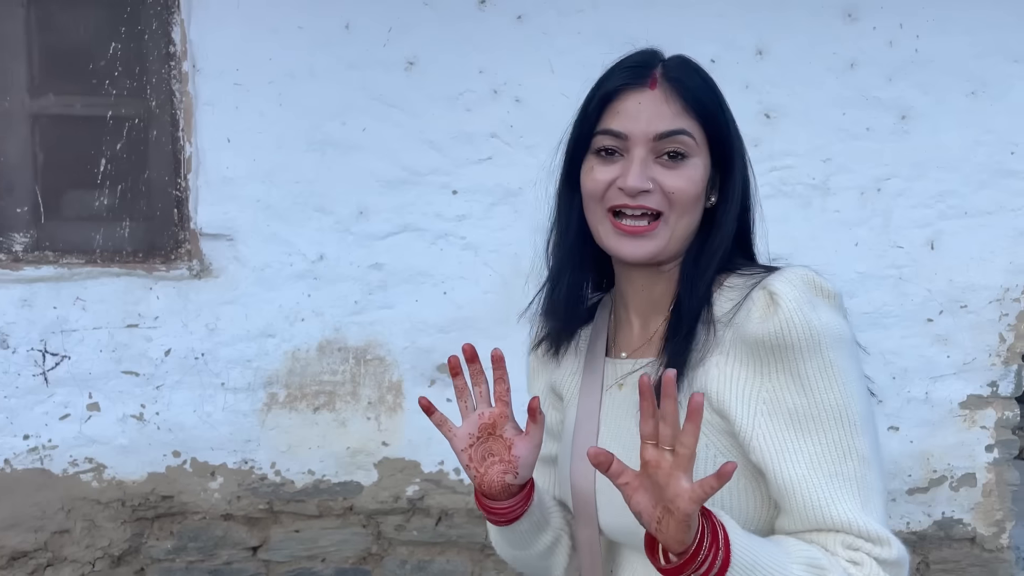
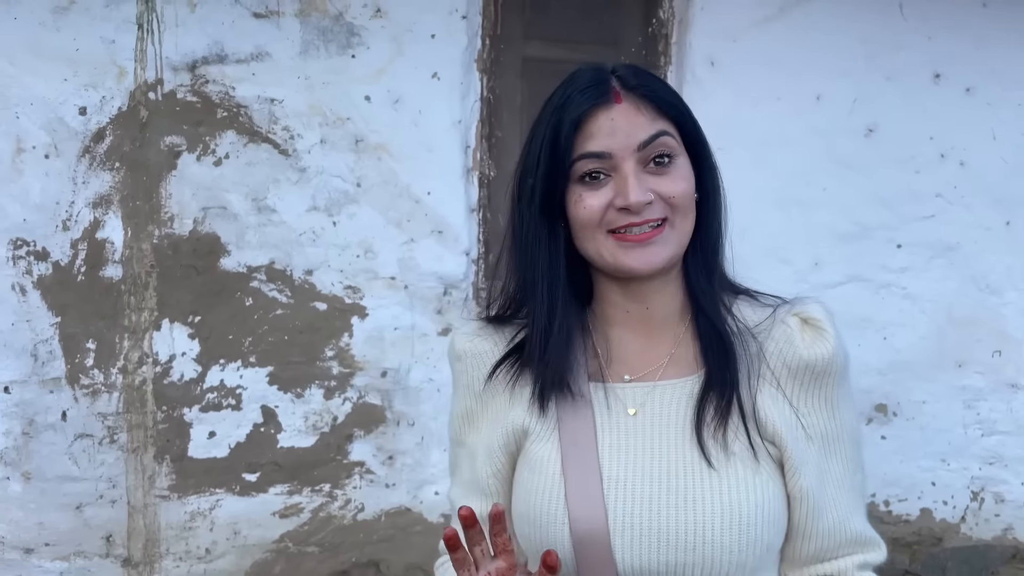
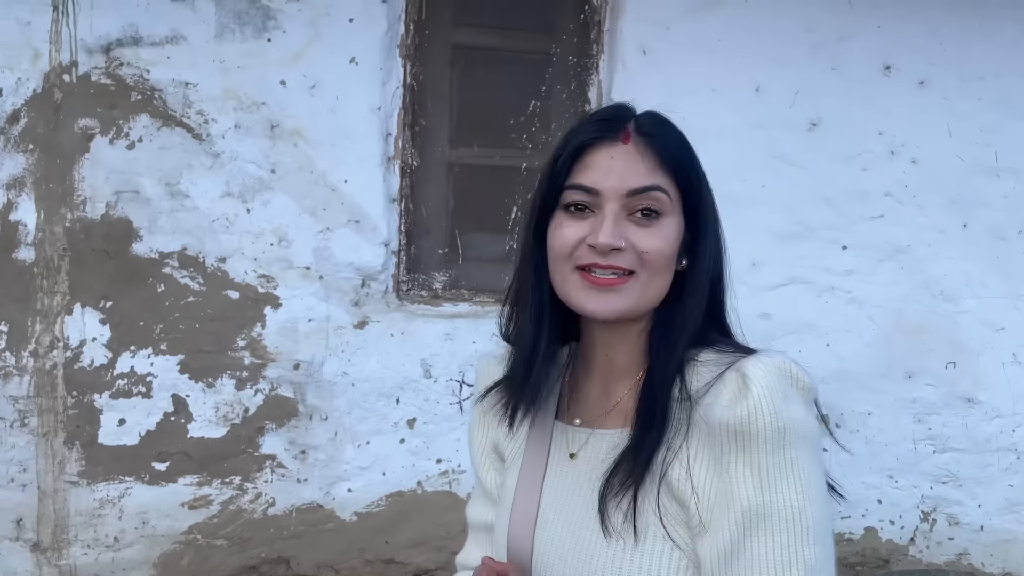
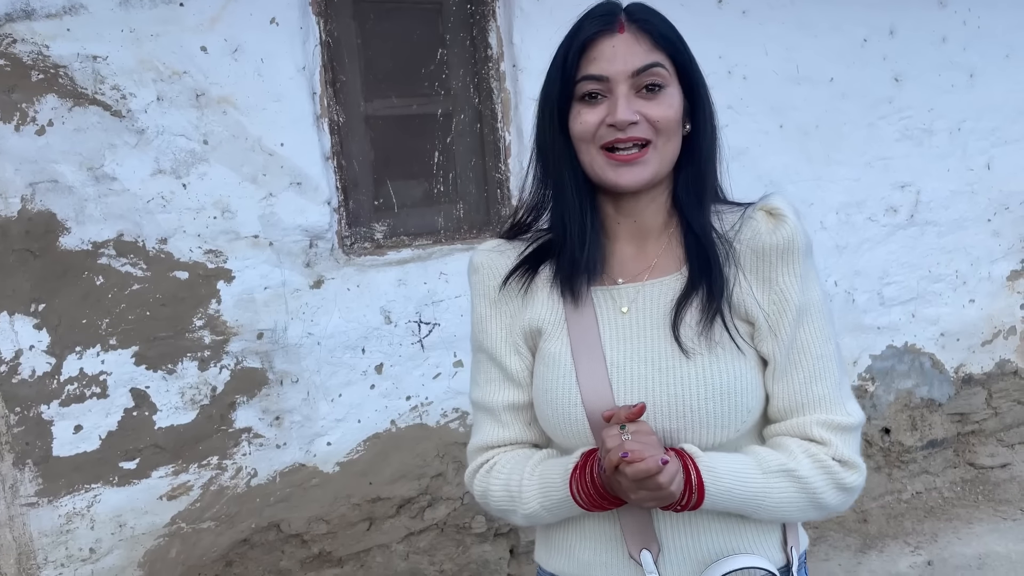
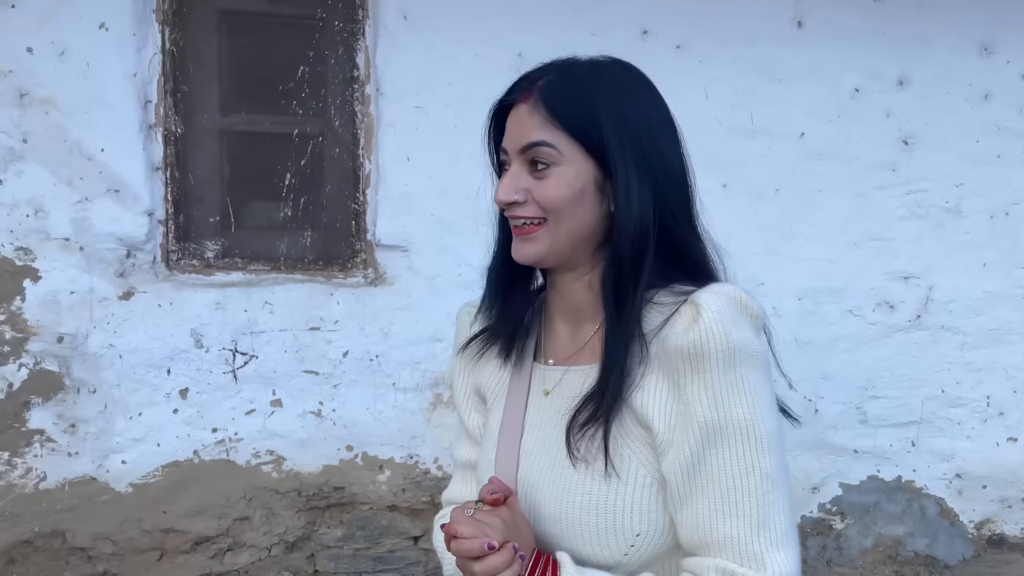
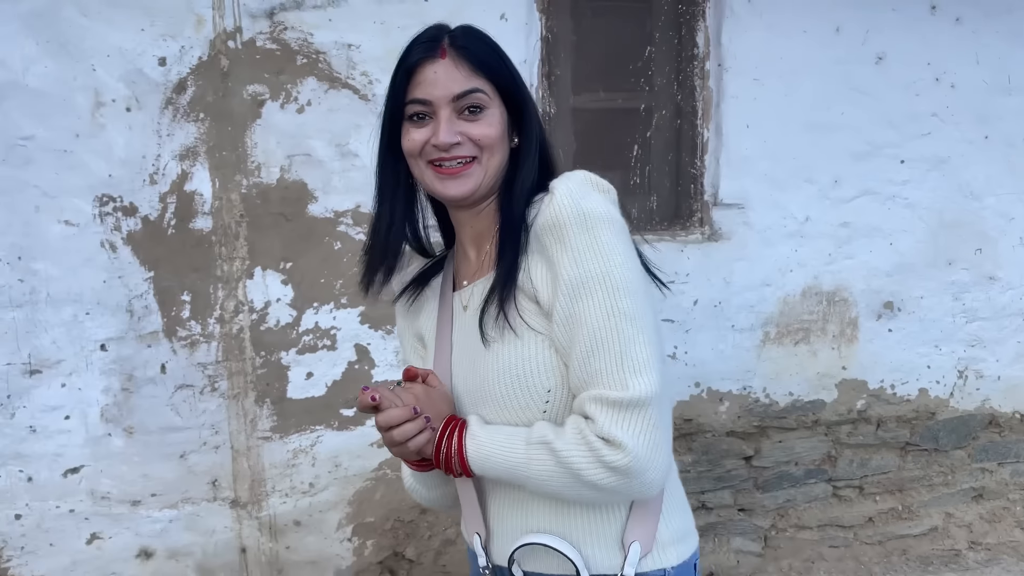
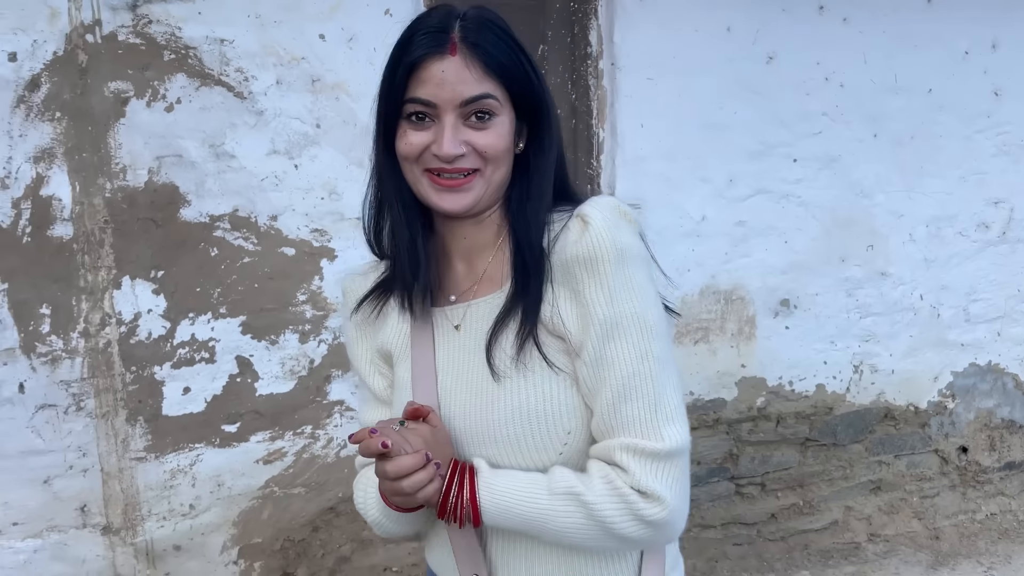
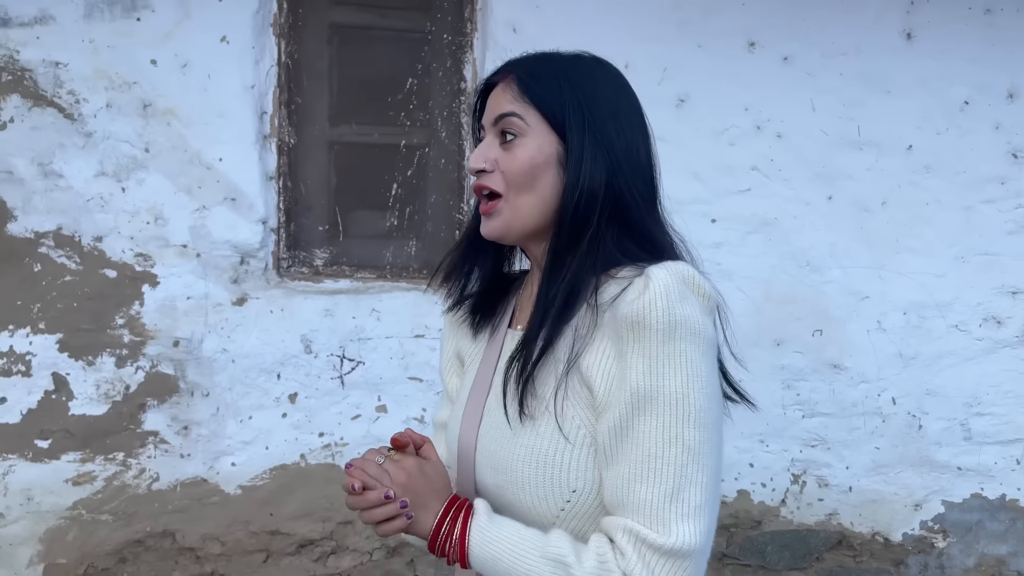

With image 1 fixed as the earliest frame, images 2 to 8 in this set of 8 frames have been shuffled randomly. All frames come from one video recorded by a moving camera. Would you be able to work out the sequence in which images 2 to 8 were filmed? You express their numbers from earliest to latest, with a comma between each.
5, 8, 3, 2, 4, 7, 6
